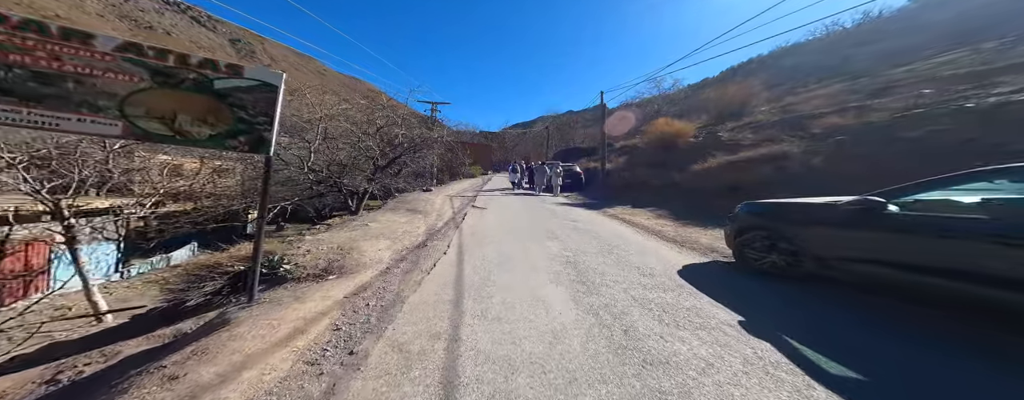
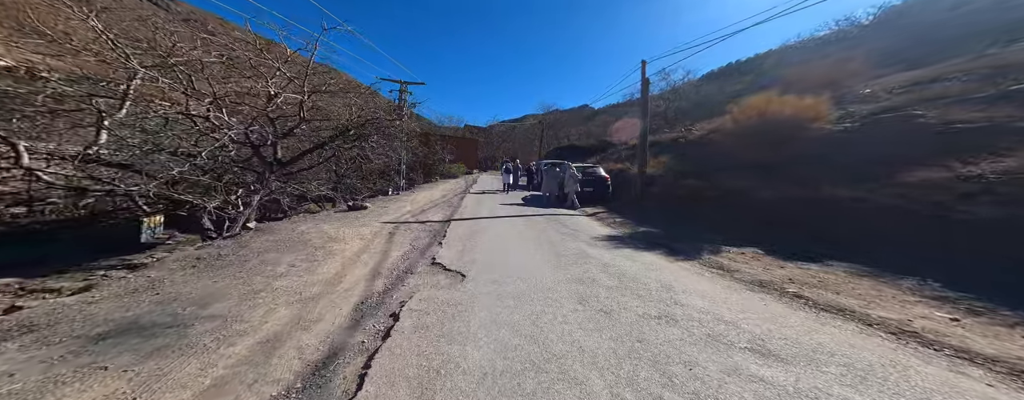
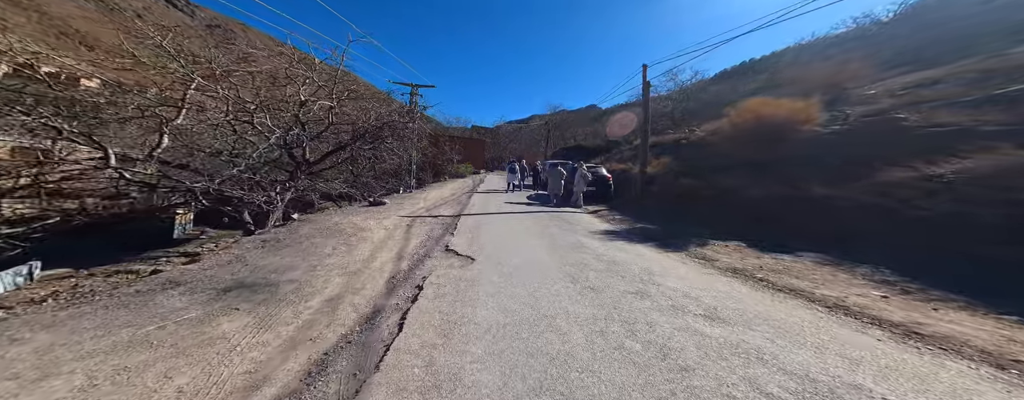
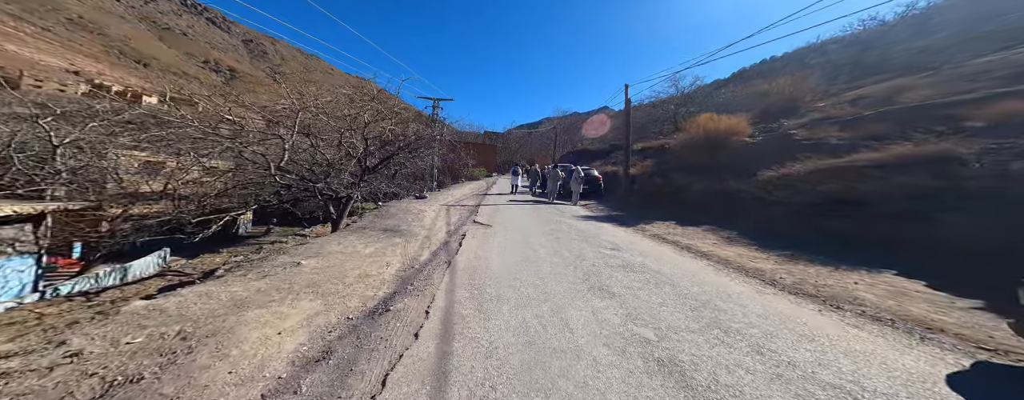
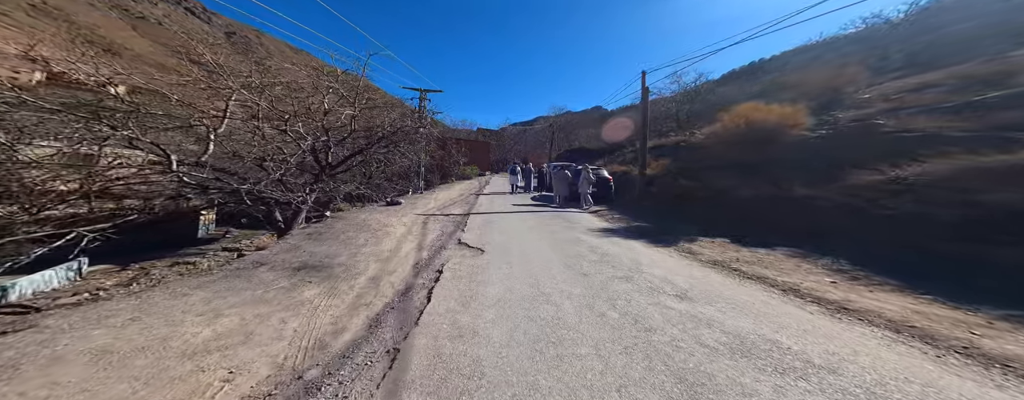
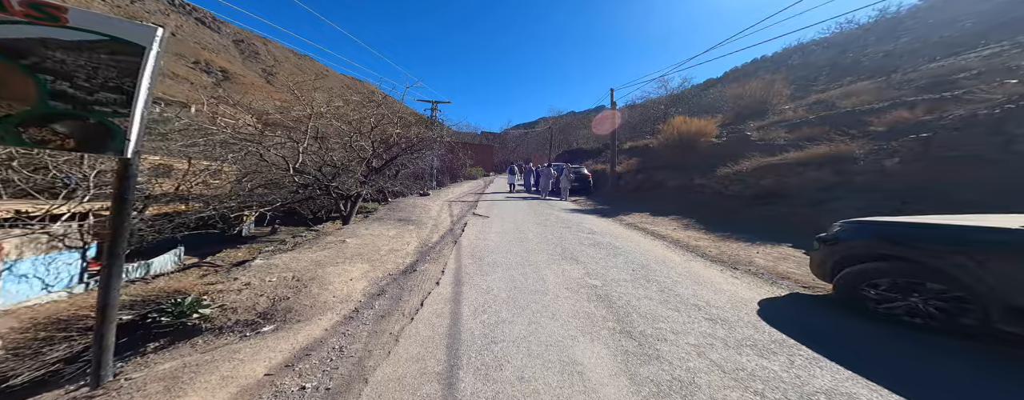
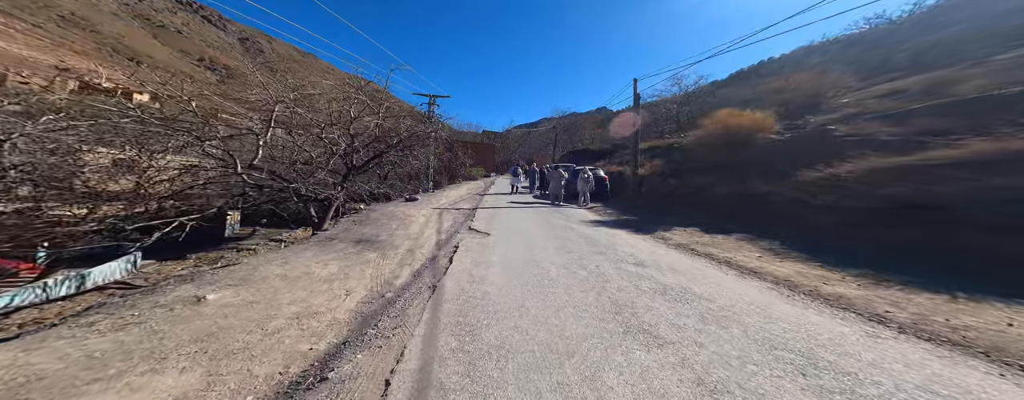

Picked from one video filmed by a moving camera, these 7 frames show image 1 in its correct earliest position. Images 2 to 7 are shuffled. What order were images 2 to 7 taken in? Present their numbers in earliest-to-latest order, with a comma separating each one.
6, 4, 7, 5, 3, 2
